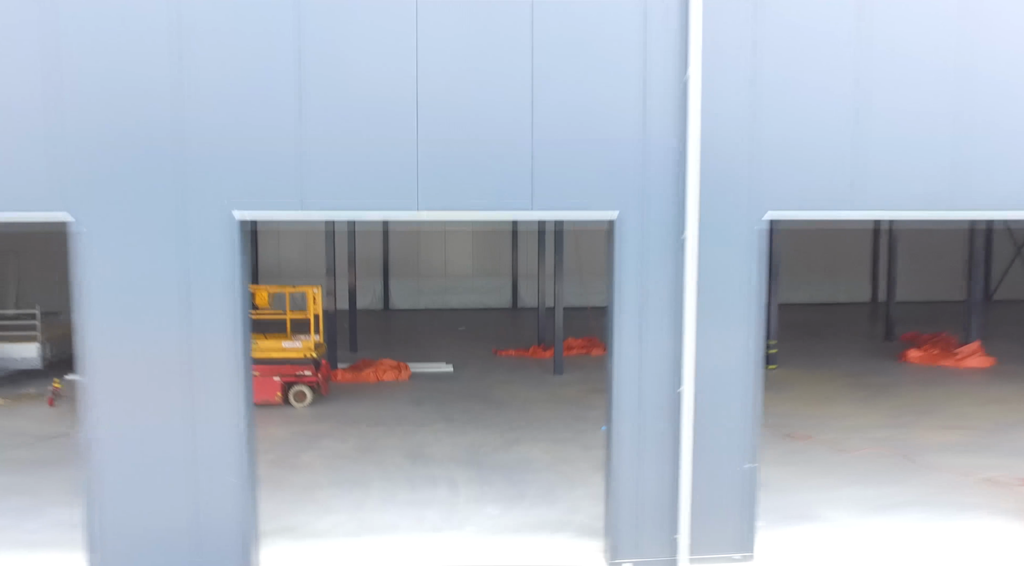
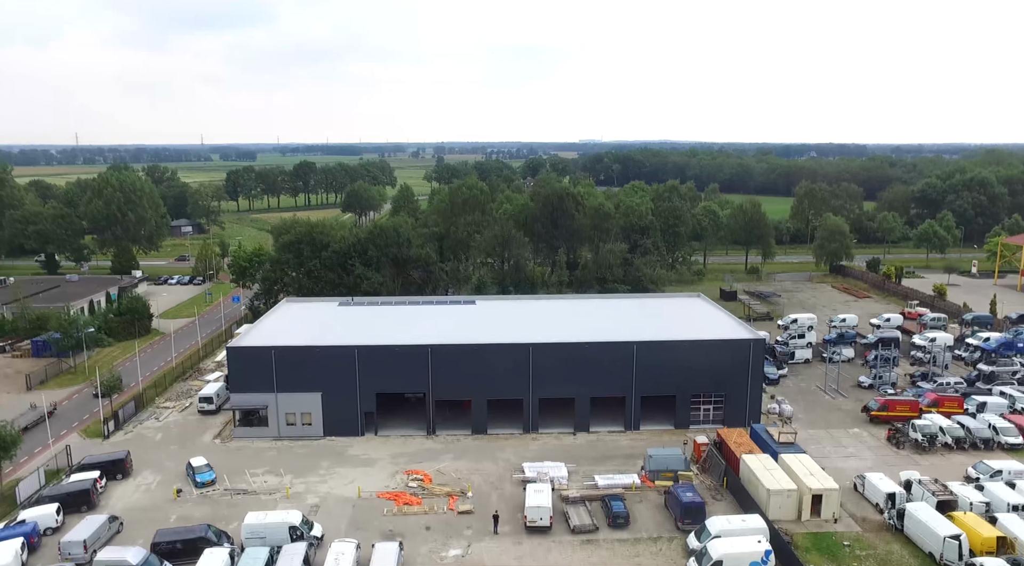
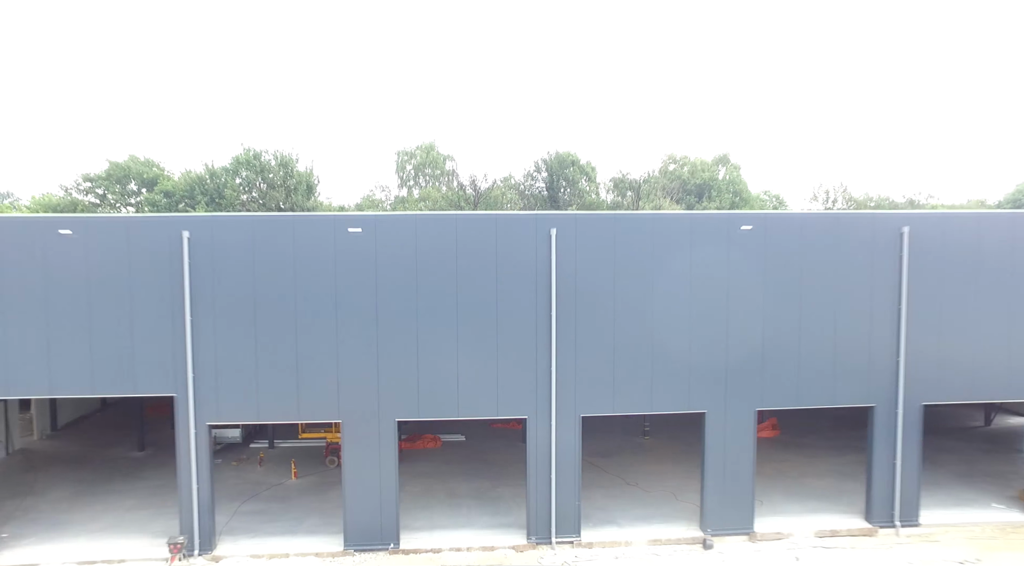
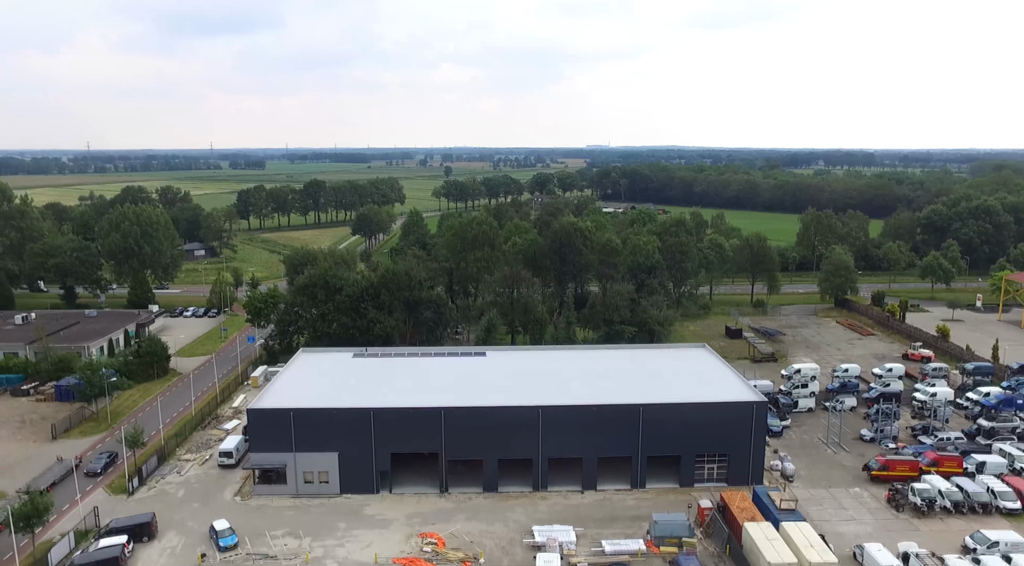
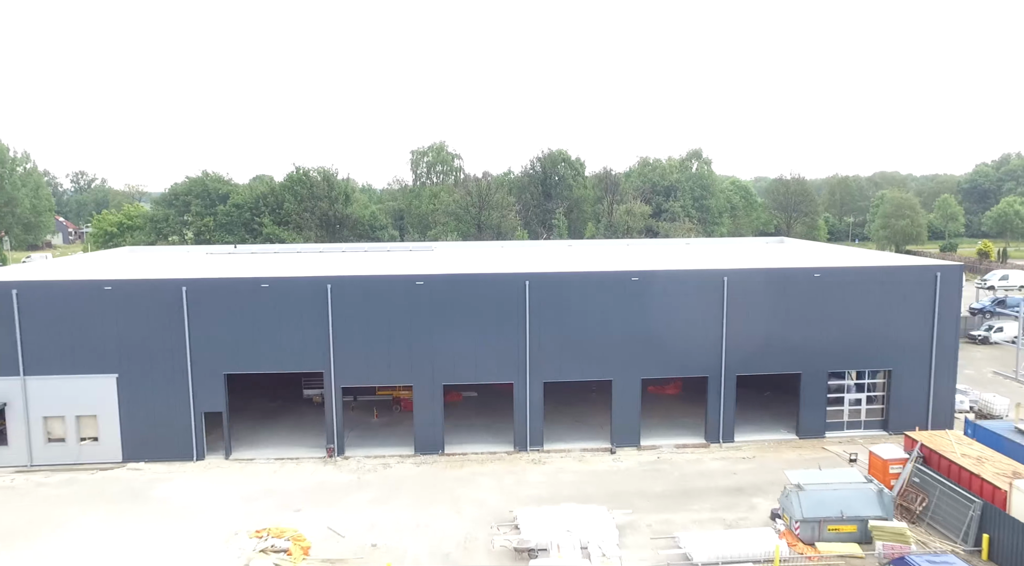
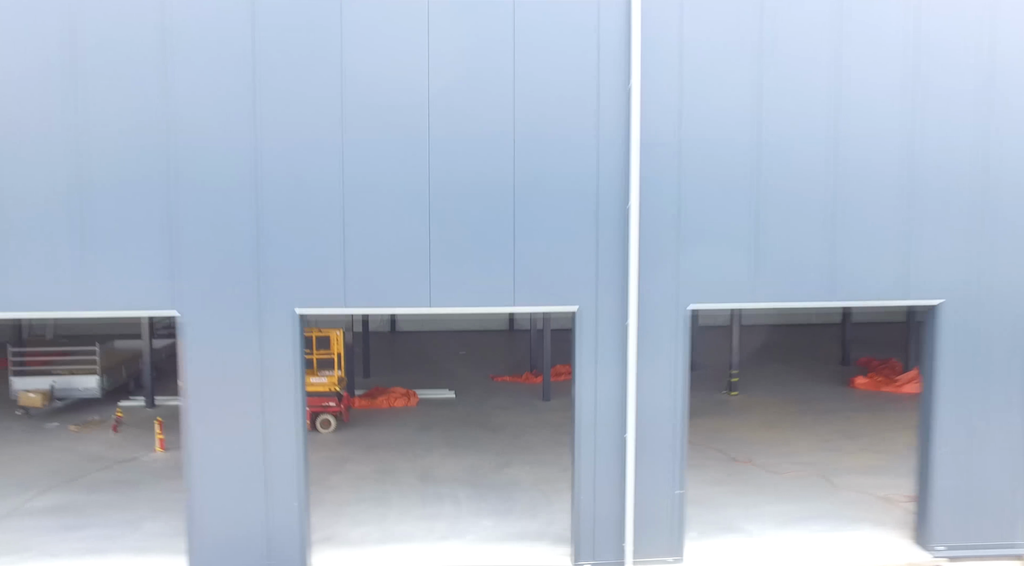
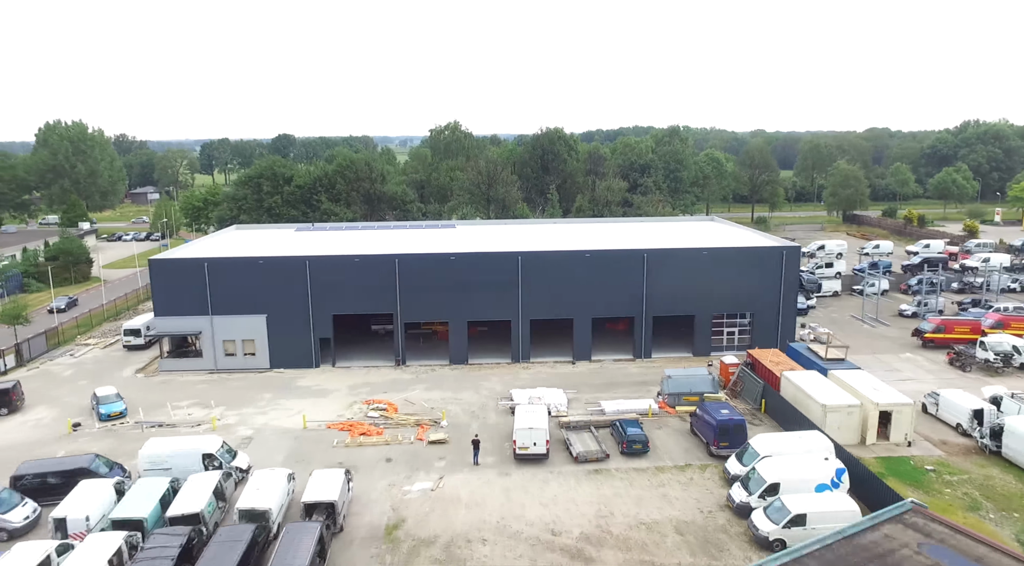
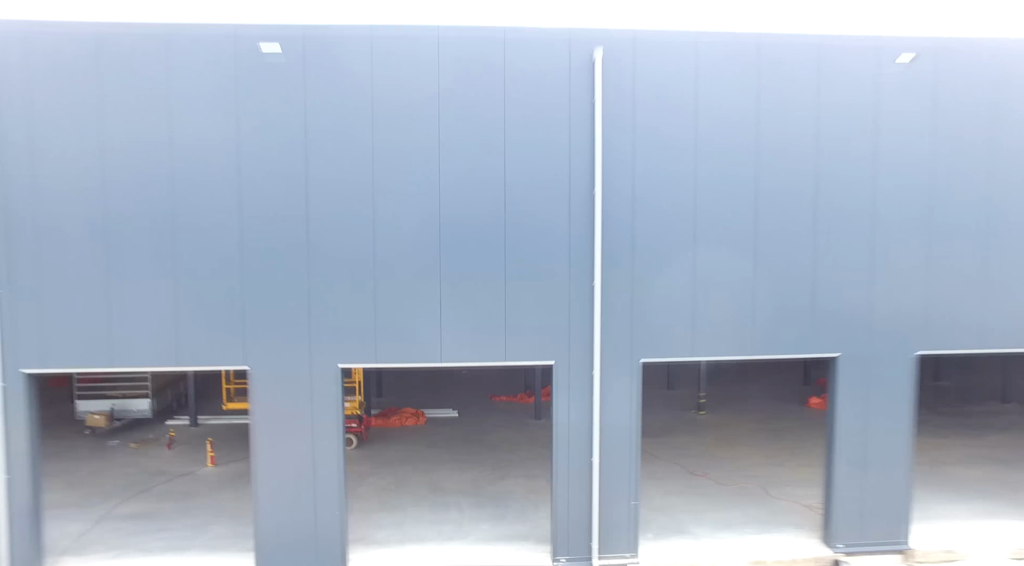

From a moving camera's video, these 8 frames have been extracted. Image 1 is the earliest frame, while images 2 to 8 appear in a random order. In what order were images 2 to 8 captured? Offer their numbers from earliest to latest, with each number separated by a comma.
6, 8, 3, 5, 7, 2, 4
